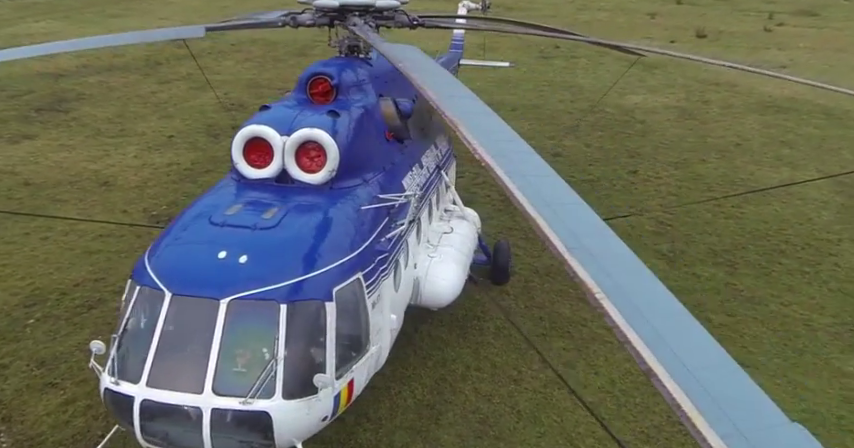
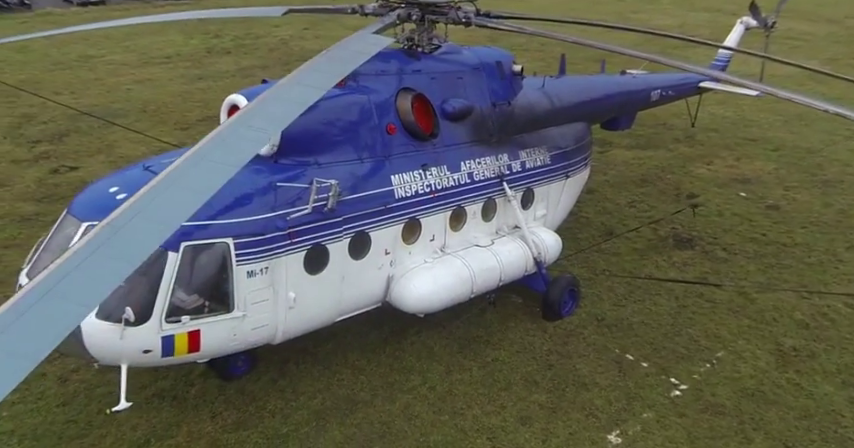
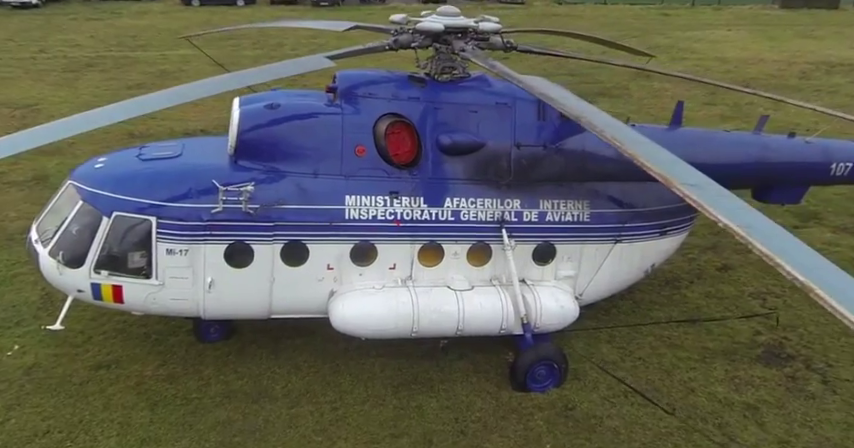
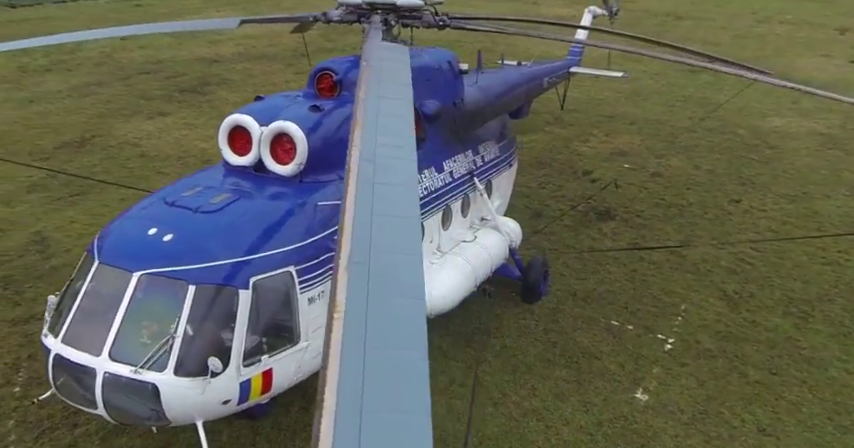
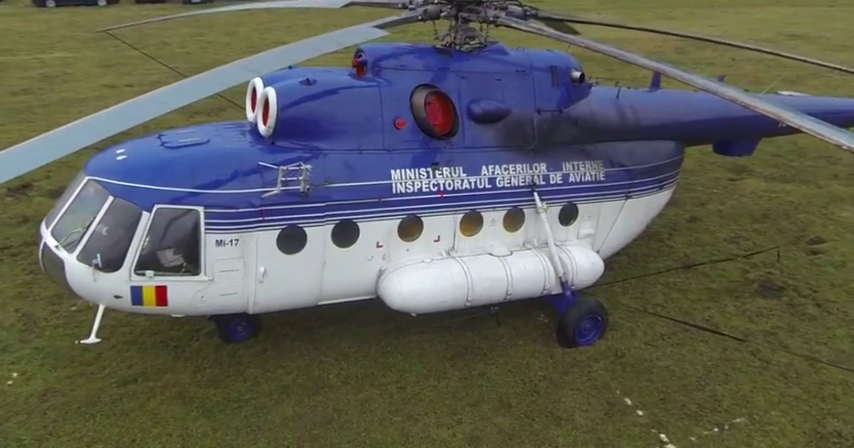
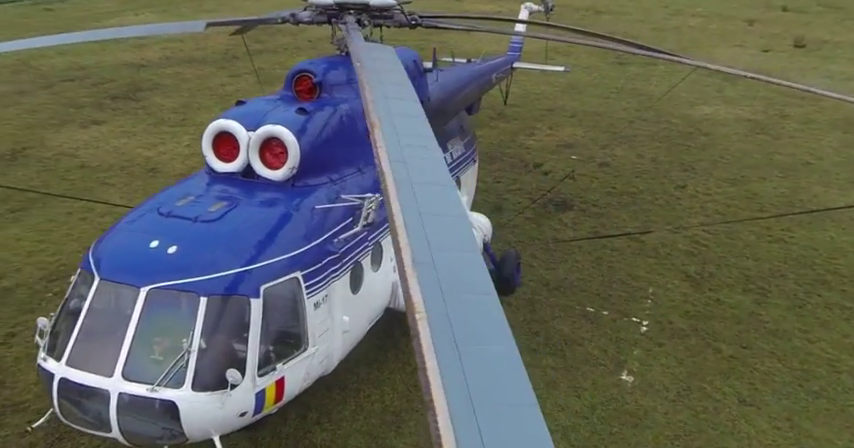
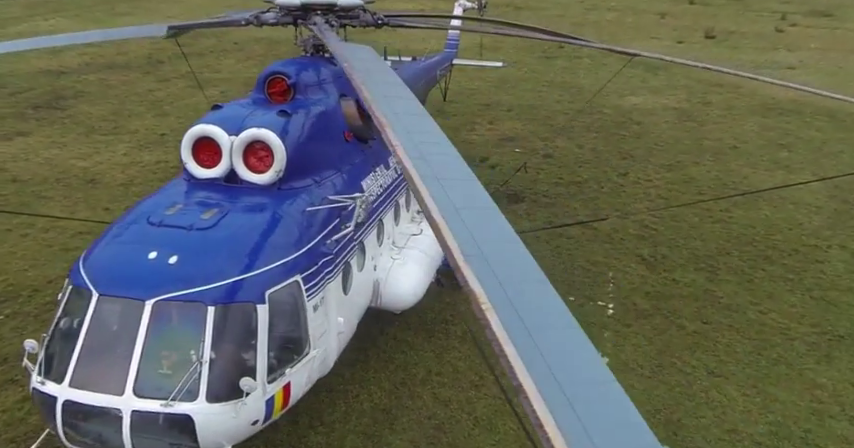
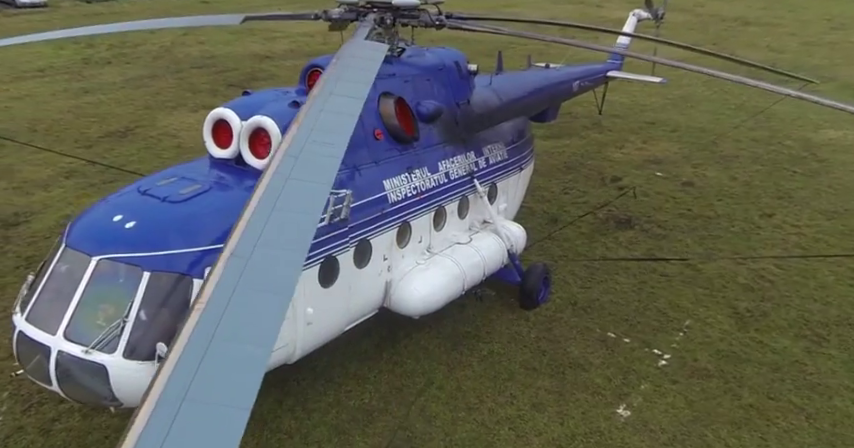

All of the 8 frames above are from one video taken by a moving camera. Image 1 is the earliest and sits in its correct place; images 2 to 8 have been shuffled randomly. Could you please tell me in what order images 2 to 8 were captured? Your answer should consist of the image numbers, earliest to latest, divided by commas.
7, 6, 4, 8, 2, 5, 3
